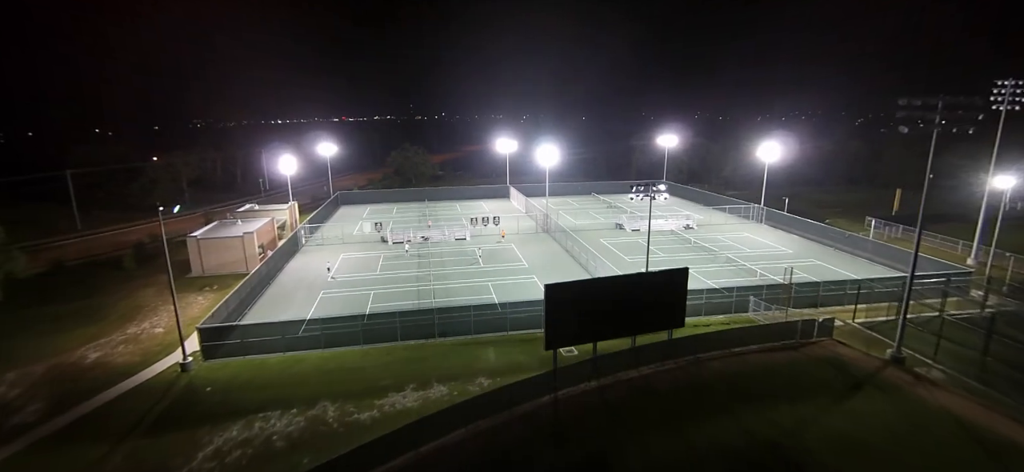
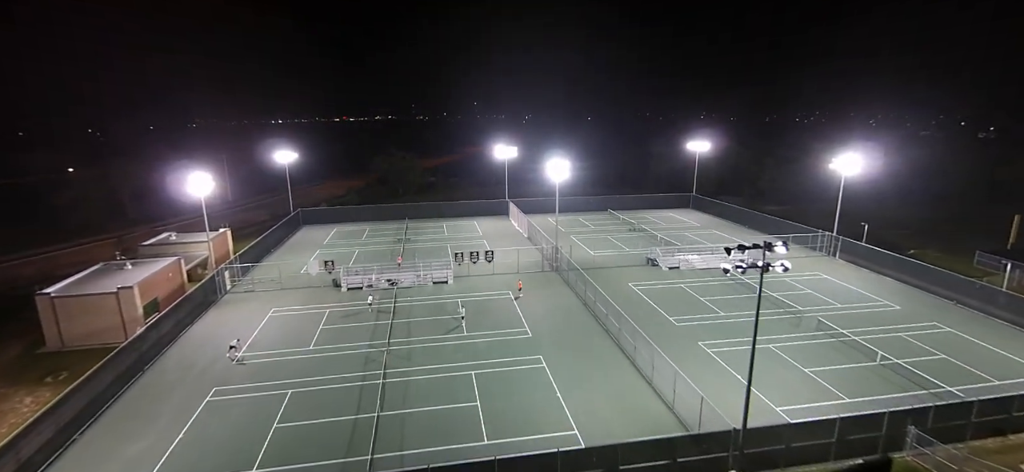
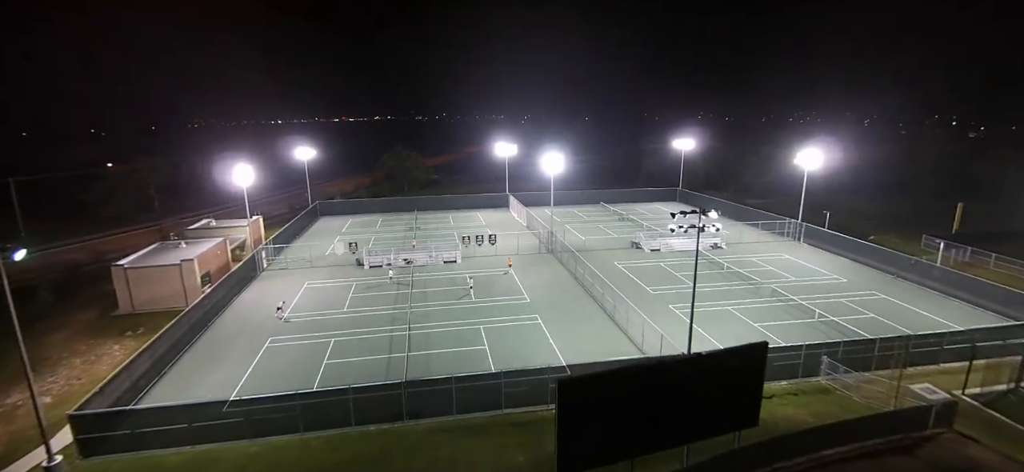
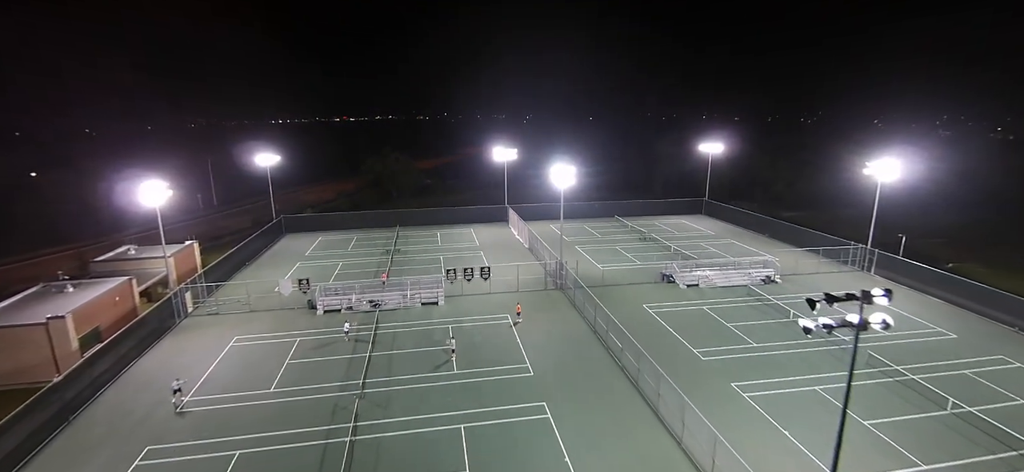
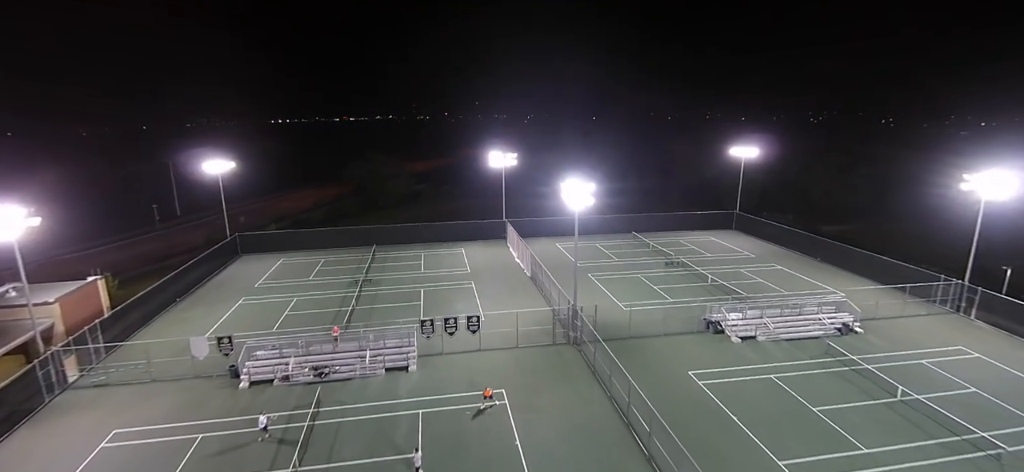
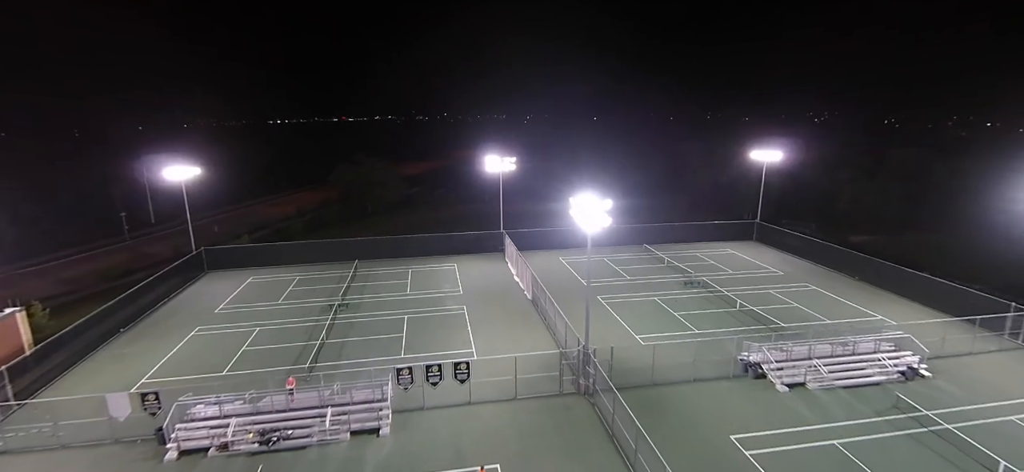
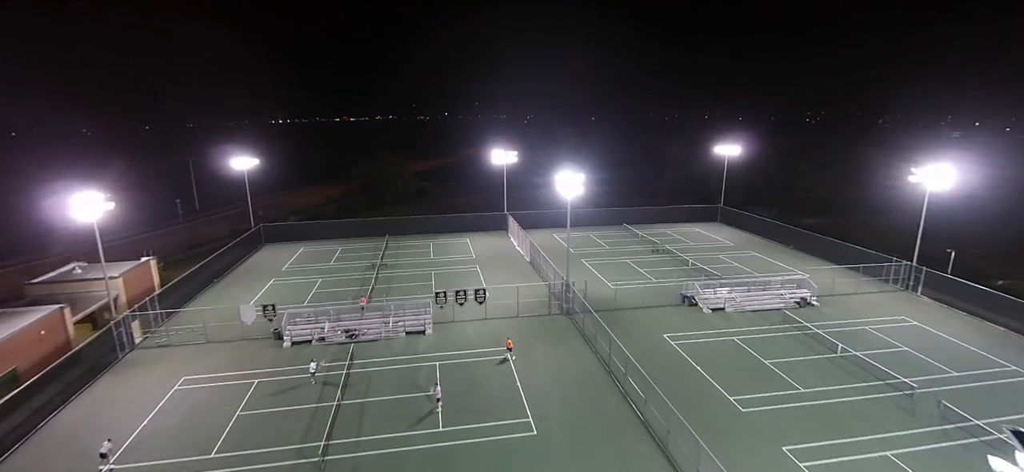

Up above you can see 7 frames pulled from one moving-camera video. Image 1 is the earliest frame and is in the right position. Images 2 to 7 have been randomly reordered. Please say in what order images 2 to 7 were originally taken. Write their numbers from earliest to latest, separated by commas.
3, 2, 4, 7, 5, 6
